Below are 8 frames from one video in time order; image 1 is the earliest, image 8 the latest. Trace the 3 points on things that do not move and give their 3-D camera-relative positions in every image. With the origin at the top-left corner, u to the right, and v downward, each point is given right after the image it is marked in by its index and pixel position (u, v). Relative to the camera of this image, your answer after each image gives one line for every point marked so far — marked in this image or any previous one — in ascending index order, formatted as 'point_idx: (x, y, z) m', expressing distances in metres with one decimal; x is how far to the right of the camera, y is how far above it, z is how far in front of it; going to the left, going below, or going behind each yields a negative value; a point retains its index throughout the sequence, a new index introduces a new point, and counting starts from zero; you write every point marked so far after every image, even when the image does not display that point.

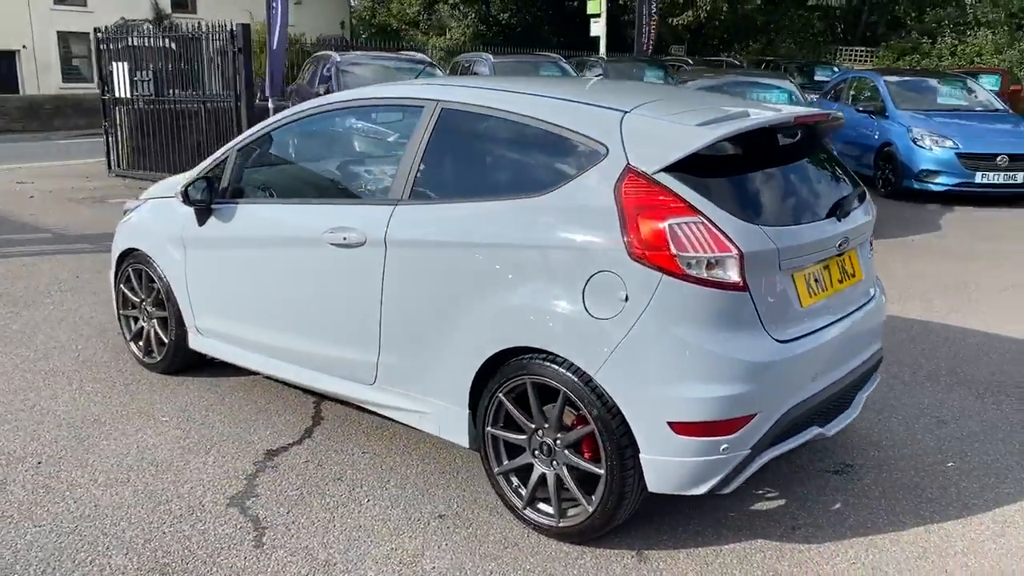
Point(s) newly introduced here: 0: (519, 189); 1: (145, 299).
0: (+0.1, +0.4, +3.2) m
1: (-2.0, -0.1, +4.8) m
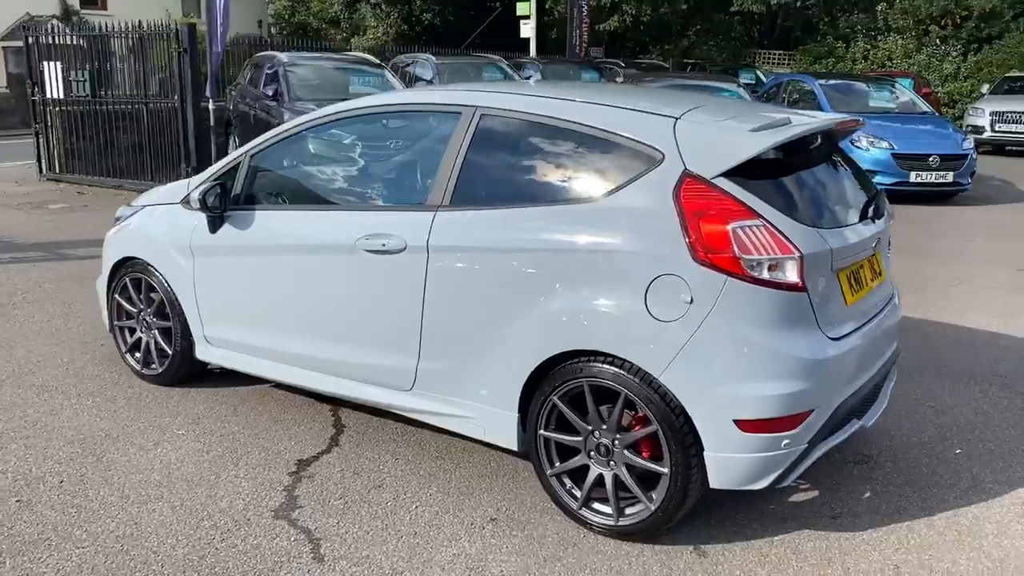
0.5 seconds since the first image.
0: (+0.2, +0.3, +3.3) m
1: (-1.9, -0.1, +4.7) m
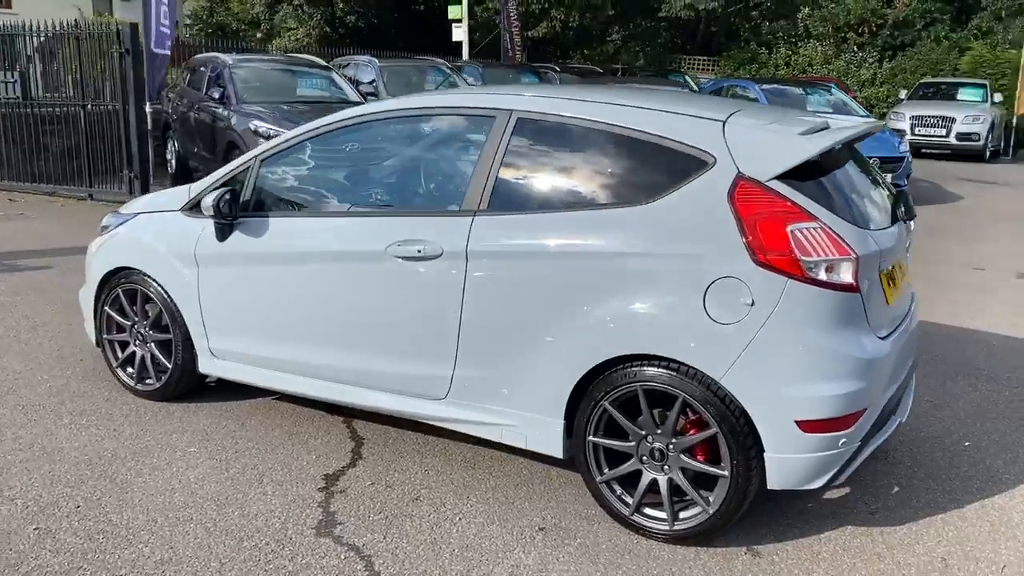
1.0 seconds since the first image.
0: (+0.4, +0.3, +3.3) m
1: (-1.9, -0.2, +4.5) m
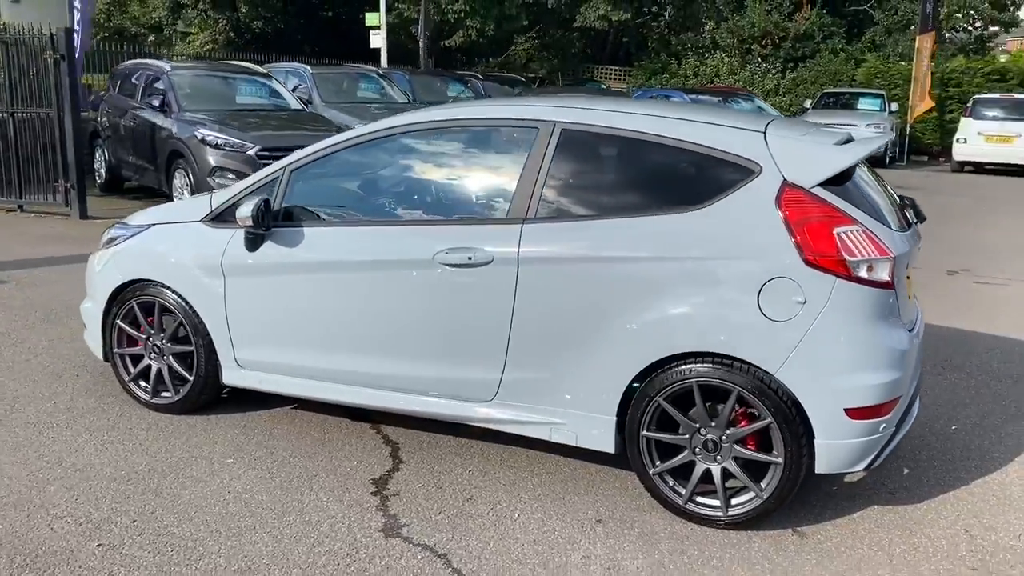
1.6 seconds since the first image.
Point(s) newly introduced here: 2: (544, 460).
0: (+0.6, +0.3, +3.5) m
1: (-1.8, -0.2, +4.4) m
2: (+0.1, -0.8, +4.0) m
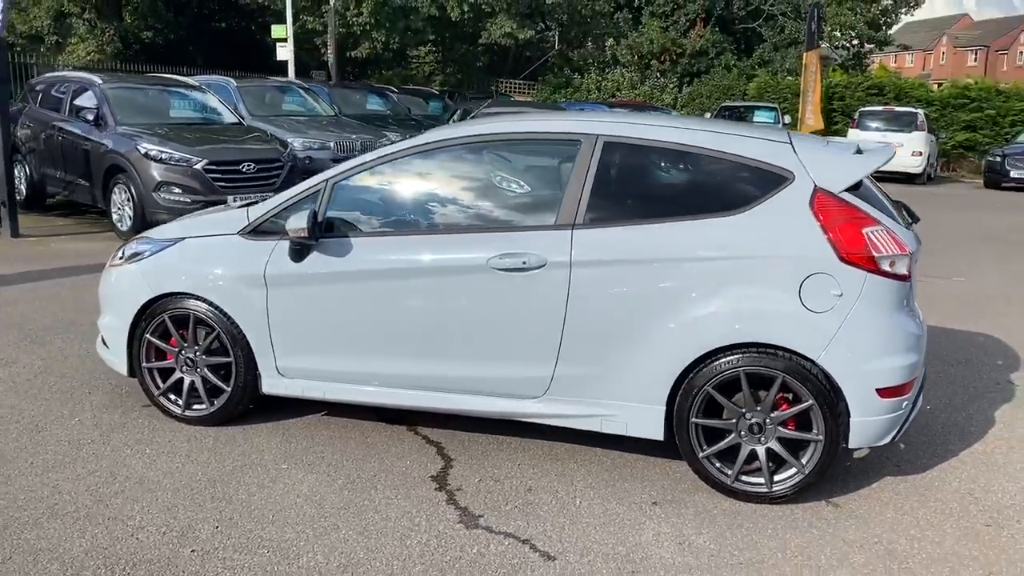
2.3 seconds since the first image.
0: (+0.9, +0.3, +3.8) m
1: (-1.6, -0.3, +4.4) m
2: (+0.3, -0.8, +4.3) m
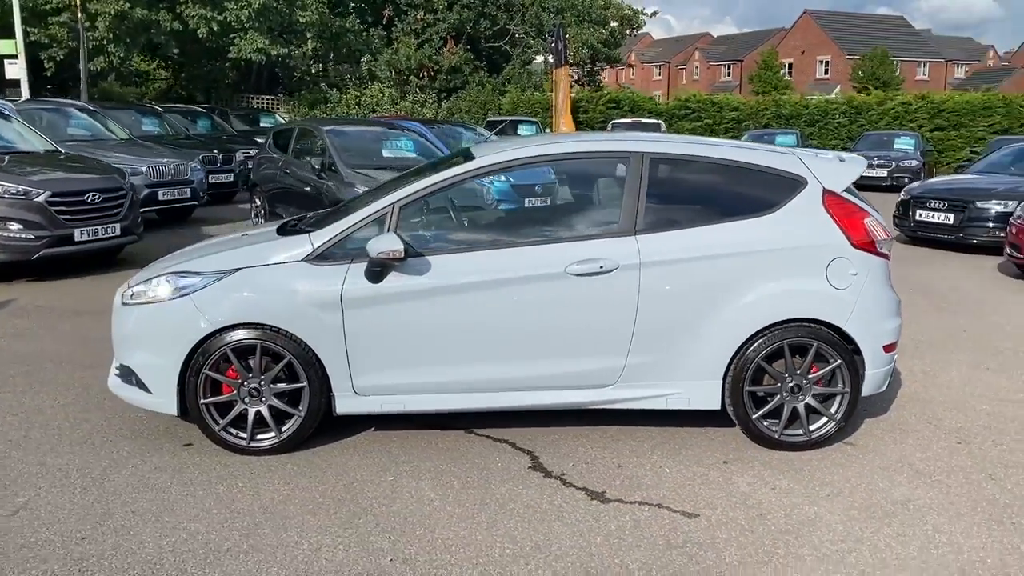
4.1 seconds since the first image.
0: (+1.2, +0.4, +4.6) m
1: (-1.3, -0.4, +4.4) m
2: (+0.7, -0.8, +4.8) m
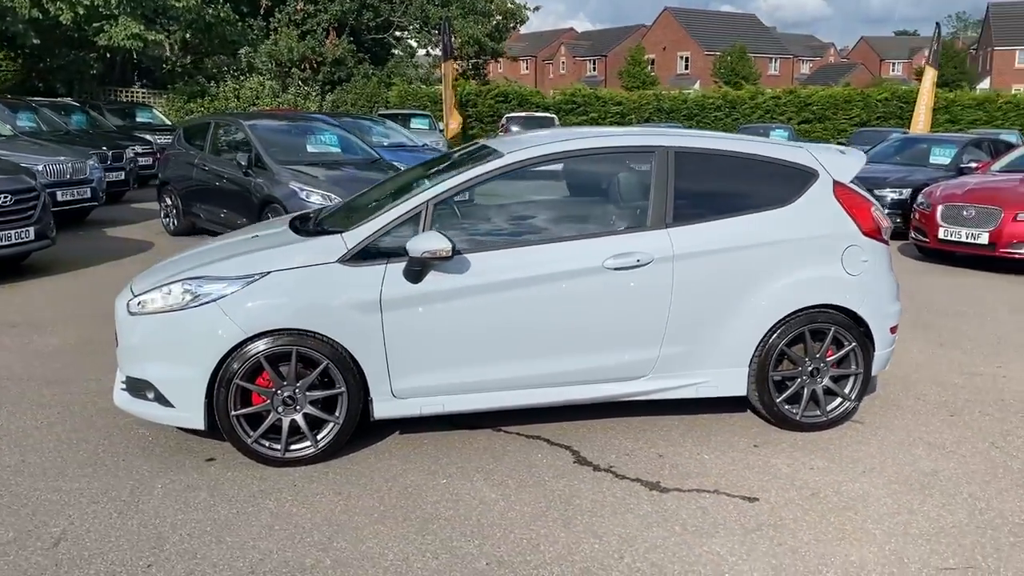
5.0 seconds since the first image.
0: (+1.4, +0.5, +4.7) m
1: (-1.1, -0.5, +4.2) m
2: (+0.8, -0.7, +4.9) m
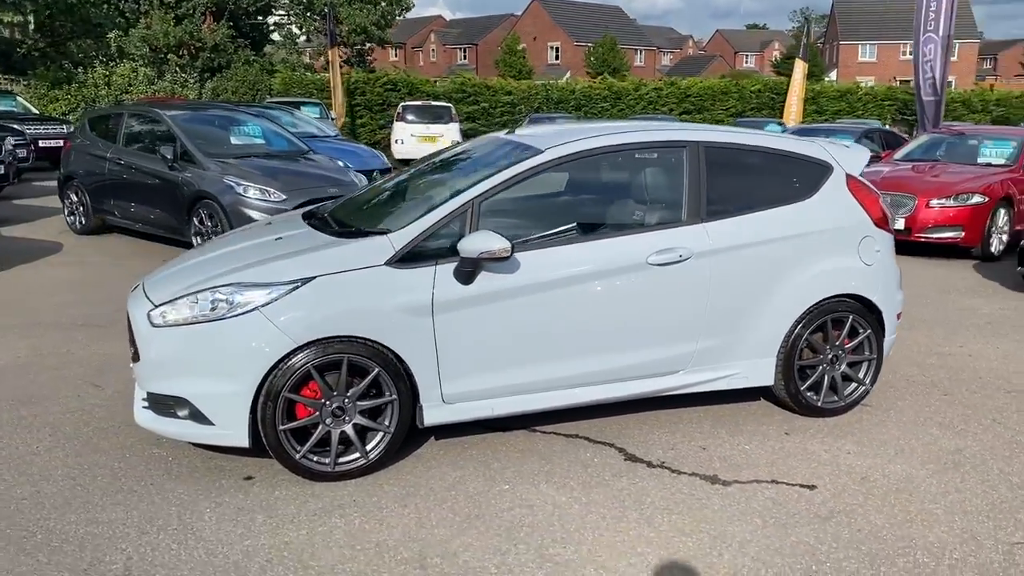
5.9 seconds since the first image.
0: (+1.5, +0.5, +4.8) m
1: (-0.8, -0.5, +4.0) m
2: (+0.9, -0.7, +5.0) m
